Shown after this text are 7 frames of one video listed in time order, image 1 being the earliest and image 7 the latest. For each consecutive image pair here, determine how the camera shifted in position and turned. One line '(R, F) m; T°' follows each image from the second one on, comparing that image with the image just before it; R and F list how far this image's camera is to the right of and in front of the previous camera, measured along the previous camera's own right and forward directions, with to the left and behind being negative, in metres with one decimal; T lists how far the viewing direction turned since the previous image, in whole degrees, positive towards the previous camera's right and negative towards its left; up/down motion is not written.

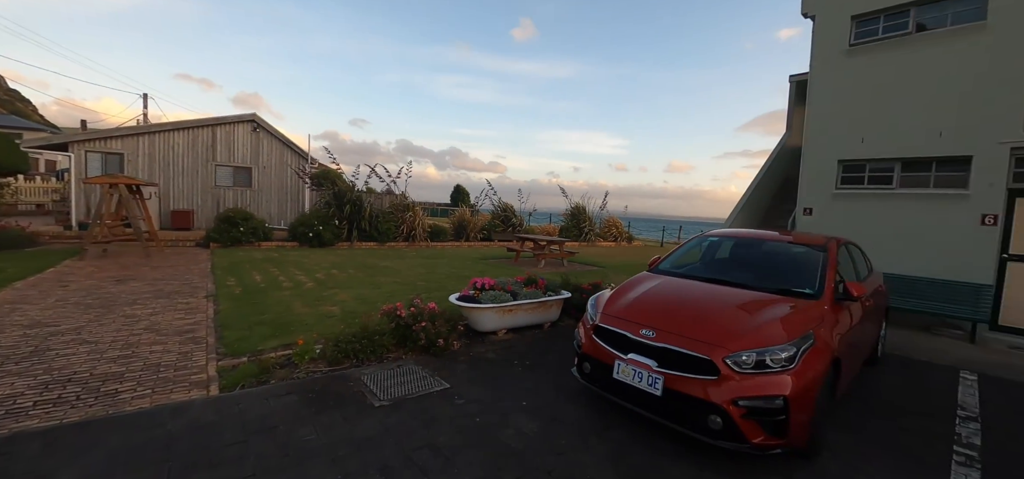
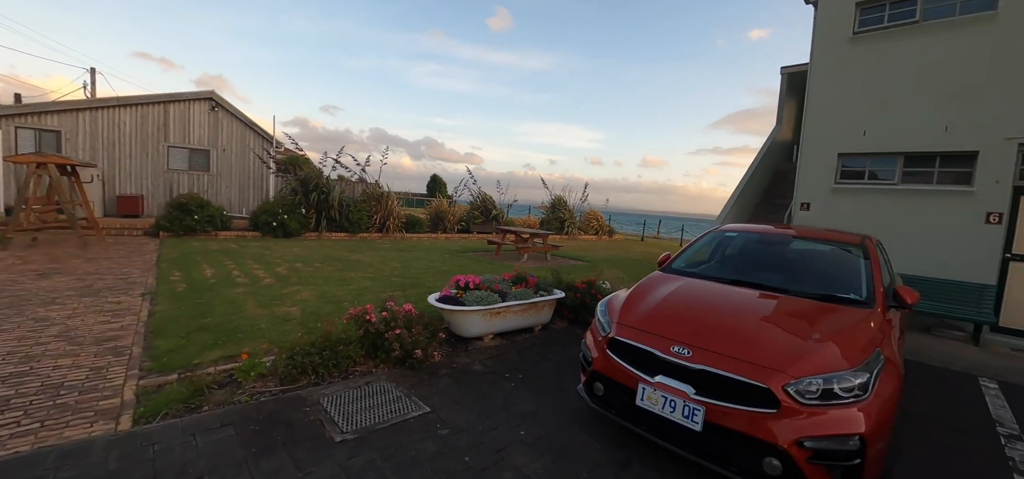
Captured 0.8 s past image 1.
(-0.1, +0.6) m; +3°
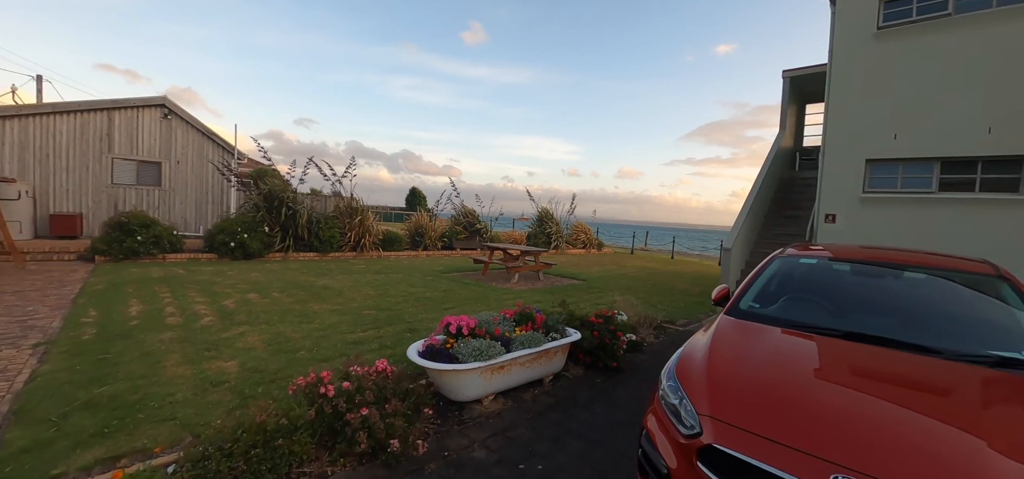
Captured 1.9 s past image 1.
(-0.2, +1.0) m; +3°
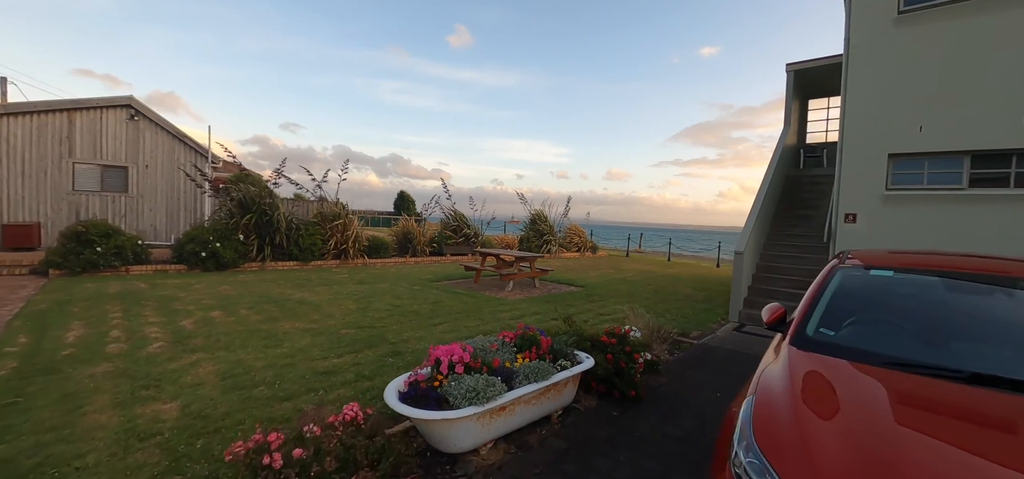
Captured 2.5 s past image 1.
(-0.1, +0.6) m; +1°
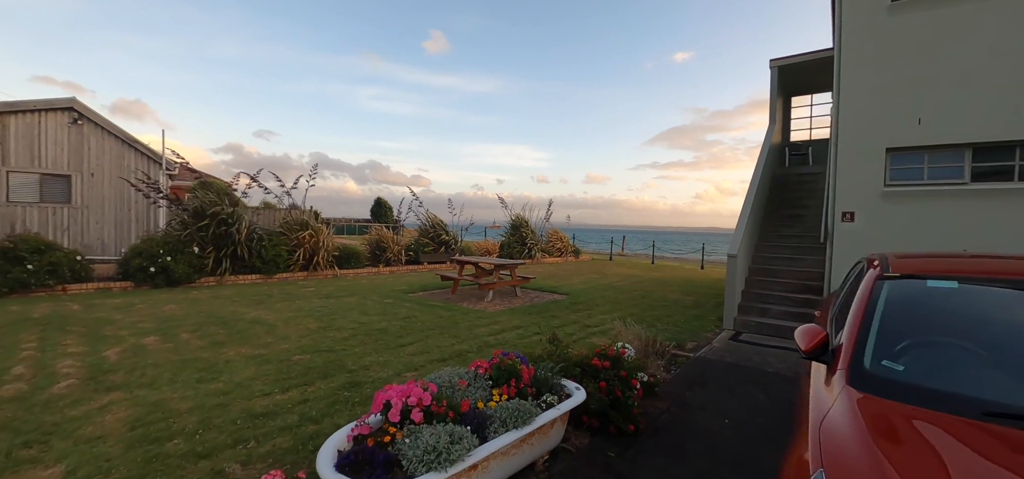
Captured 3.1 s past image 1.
(+0.1, +0.5) m; +3°
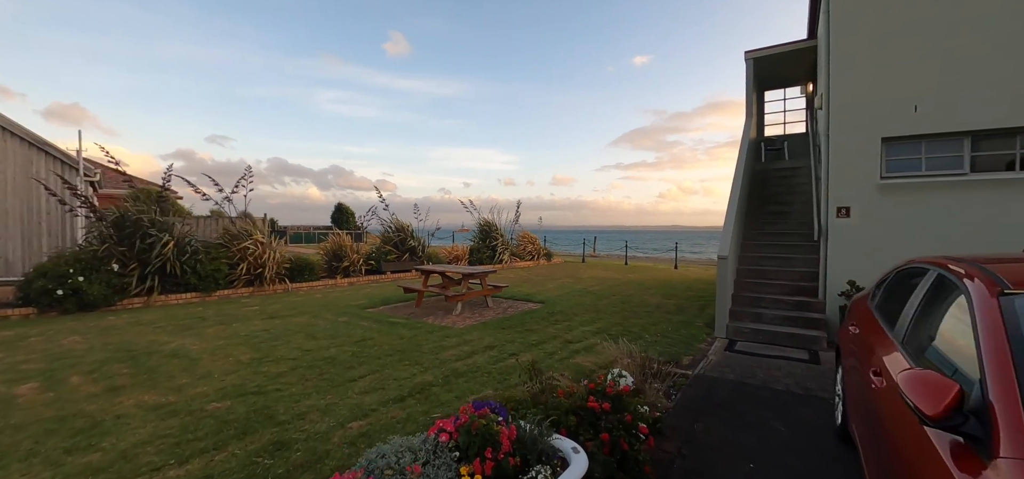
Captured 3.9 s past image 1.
(0.0, +0.7) m; +4°
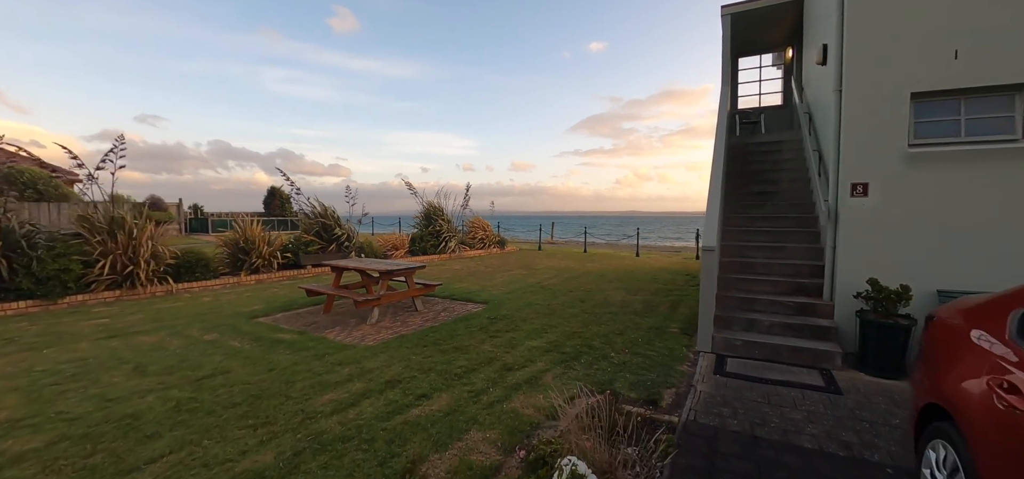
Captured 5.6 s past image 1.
(+0.4, +1.4) m; +6°
